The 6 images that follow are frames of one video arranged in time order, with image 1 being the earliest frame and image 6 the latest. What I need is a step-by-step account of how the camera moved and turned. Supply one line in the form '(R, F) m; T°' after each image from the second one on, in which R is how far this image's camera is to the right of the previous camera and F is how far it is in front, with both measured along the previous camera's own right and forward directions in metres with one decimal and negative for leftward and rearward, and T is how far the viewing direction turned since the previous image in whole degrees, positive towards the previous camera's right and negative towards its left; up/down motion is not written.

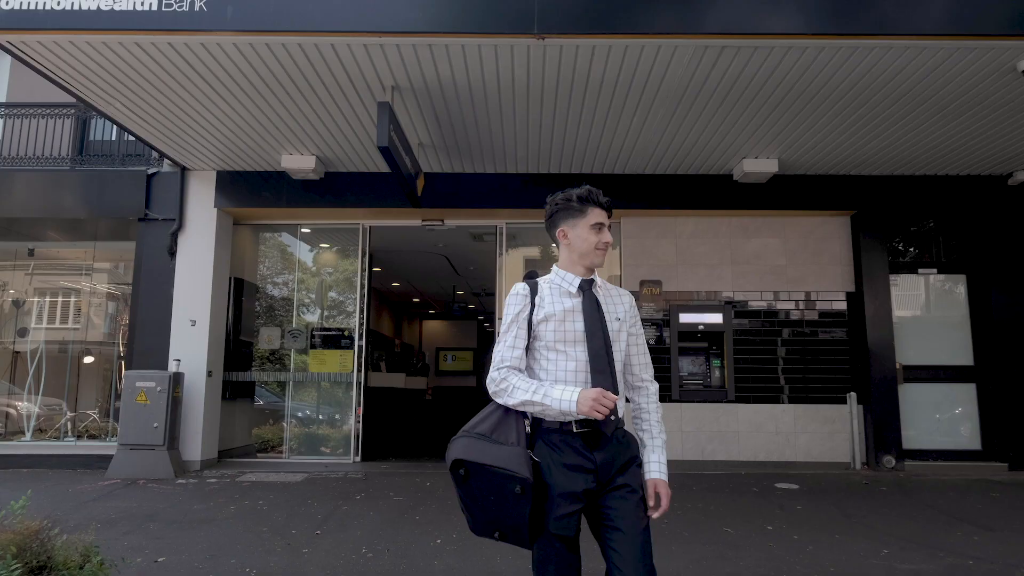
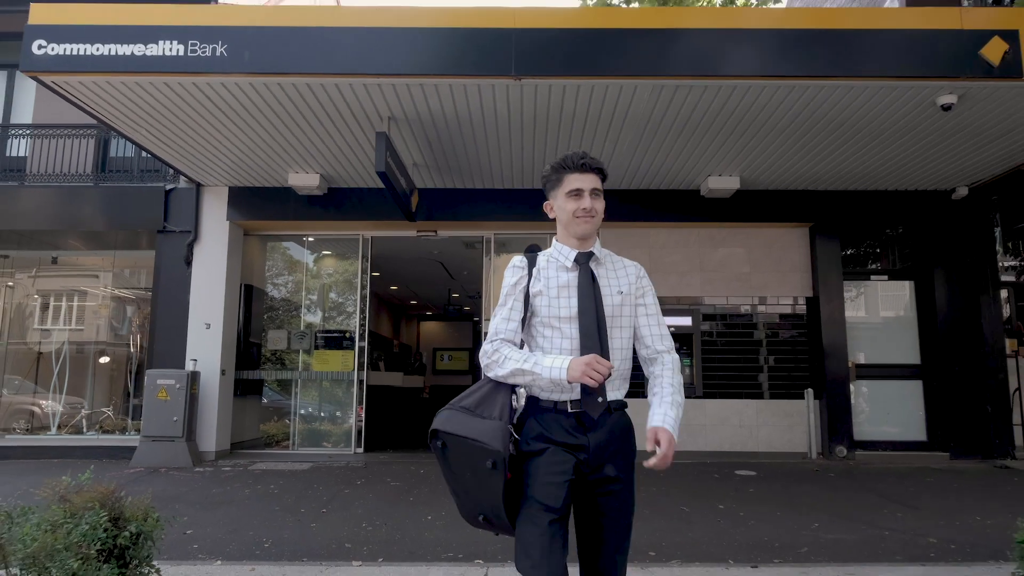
(+0.1, -0.7) m; 0°
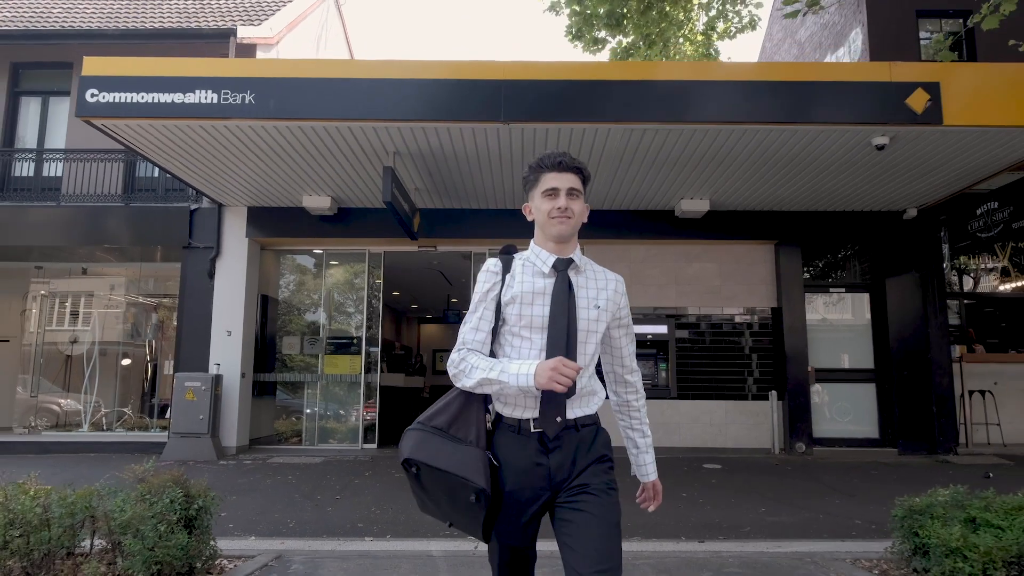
(+0.1, -0.9) m; 0°
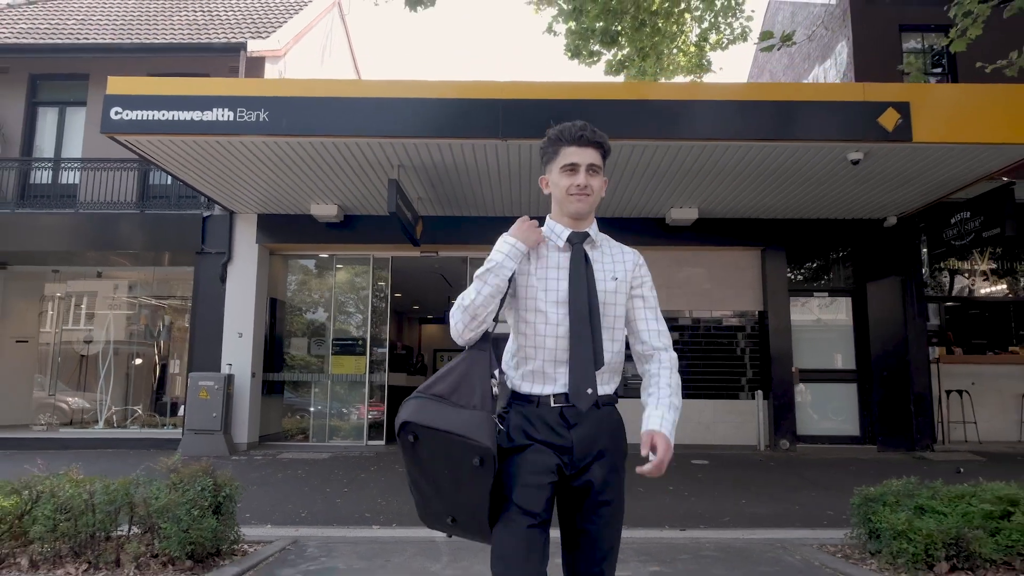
(0.0, -0.4) m; 0°
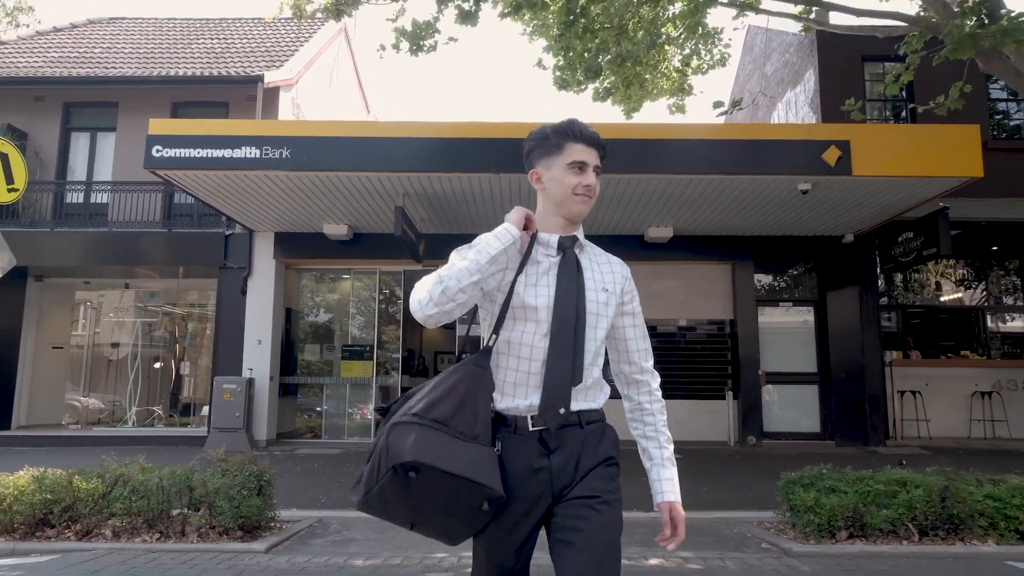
(+0.1, -1.0) m; 0°
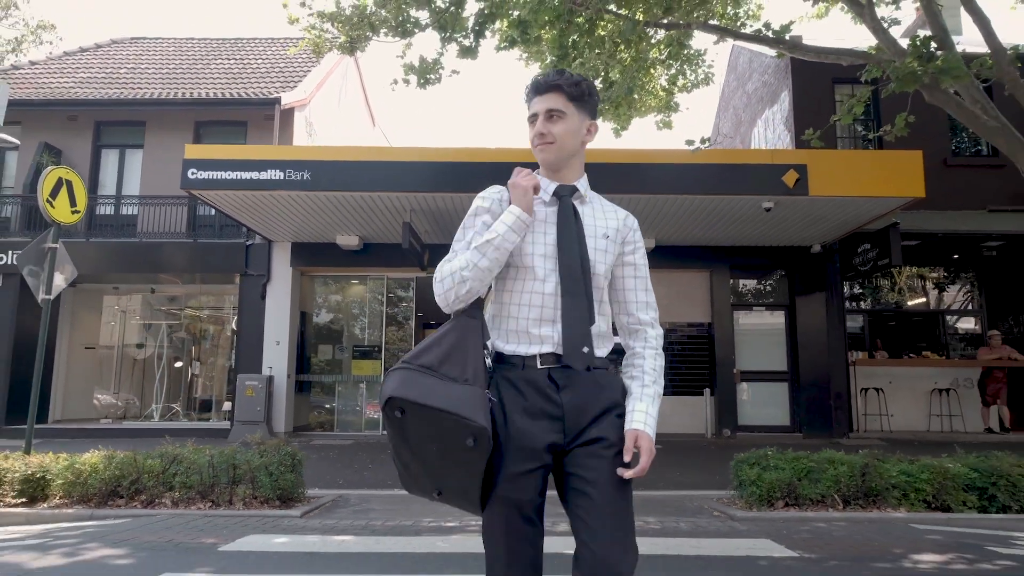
(+0.1, -1.0) m; 0°
